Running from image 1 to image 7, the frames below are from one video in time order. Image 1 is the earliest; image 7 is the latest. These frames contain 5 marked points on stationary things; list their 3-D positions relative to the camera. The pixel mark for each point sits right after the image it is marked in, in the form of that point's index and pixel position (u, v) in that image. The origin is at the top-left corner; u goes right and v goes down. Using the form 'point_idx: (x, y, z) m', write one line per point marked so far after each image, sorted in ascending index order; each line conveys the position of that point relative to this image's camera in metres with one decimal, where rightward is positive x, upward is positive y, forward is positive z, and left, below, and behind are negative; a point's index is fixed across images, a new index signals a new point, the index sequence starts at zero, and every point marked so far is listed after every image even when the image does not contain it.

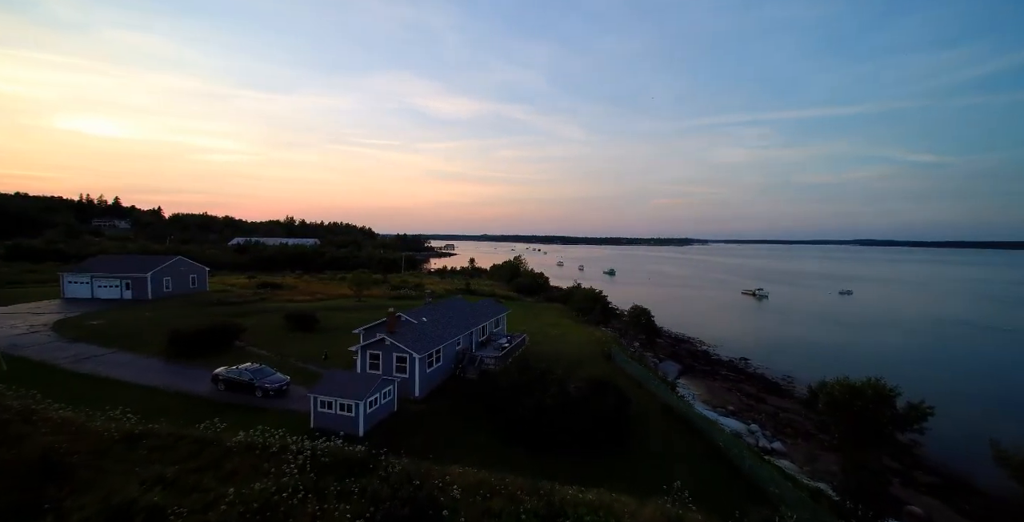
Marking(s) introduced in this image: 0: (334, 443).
0: (-6.9, -7.0, +17.1) m
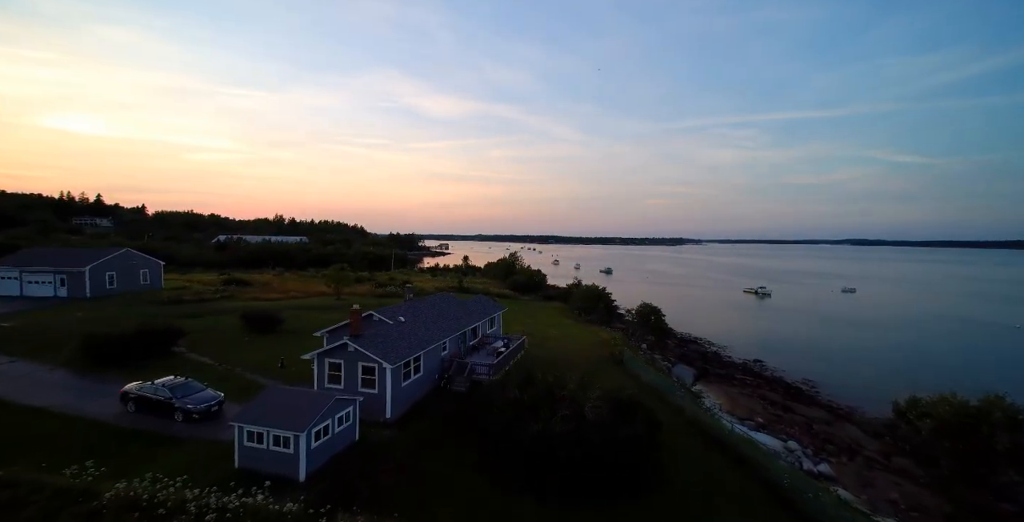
0: (-6.9, -6.3, +12.0) m
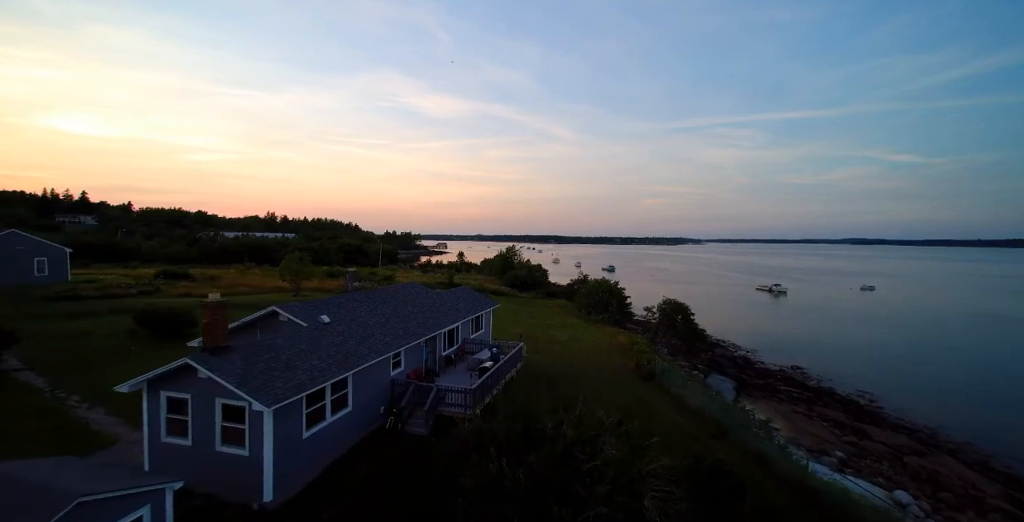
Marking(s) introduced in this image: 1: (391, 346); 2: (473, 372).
0: (-7.2, -5.2, +3.7) m
1: (-3.9, -2.7, +14.3) m
2: (-1.5, -4.4, +17.5) m
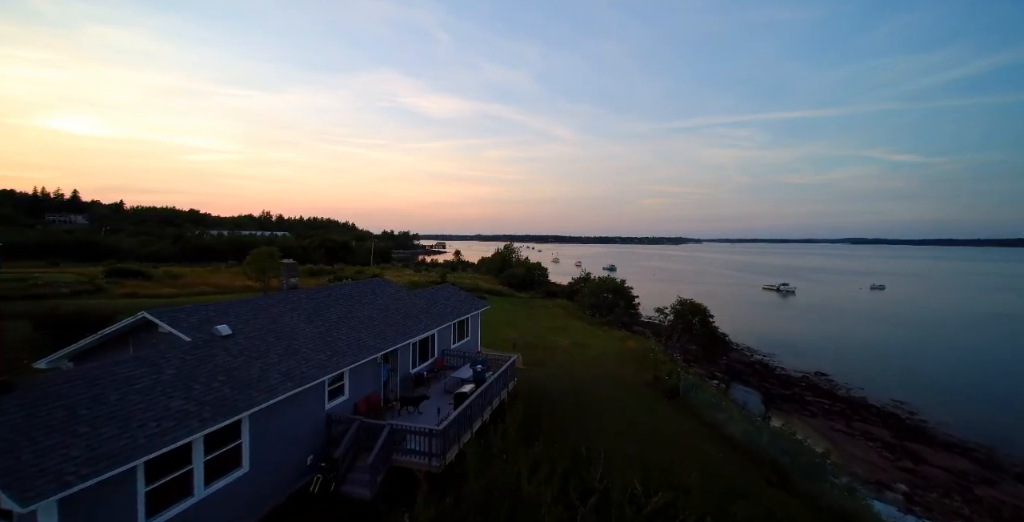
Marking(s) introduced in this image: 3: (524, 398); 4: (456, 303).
0: (-7.5, -4.9, -0.6) m
1: (-4.2, -2.4, +10.1) m
2: (-1.9, -4.1, +13.2) m
3: (+0.4, -5.0, +16.1) m
4: (-2.4, -1.8, +18.7) m
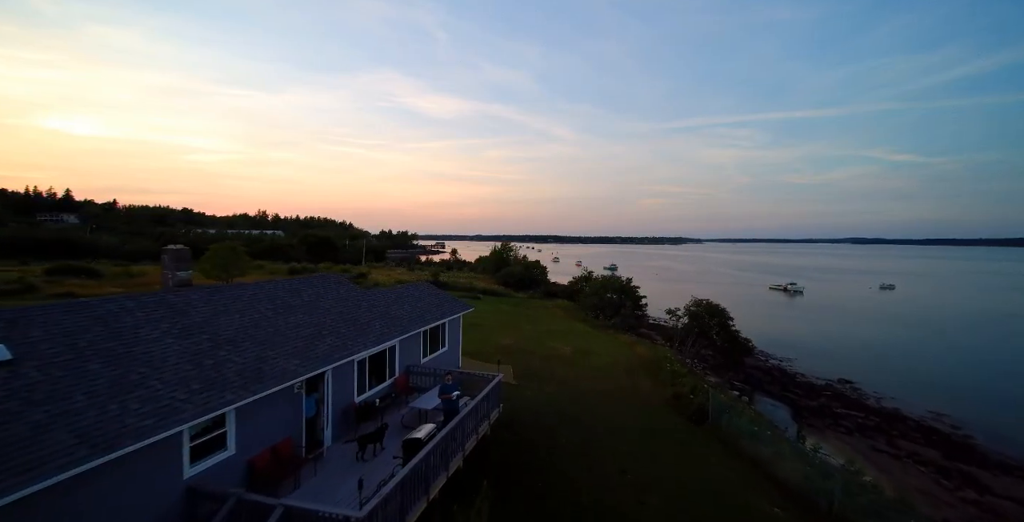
0: (-8.0, -4.6, -4.4) m
1: (-4.7, -2.1, +6.3) m
2: (-2.3, -3.8, +9.4) m
3: (0.0, -4.7, +12.3) m
4: (-2.8, -1.5, +14.9) m
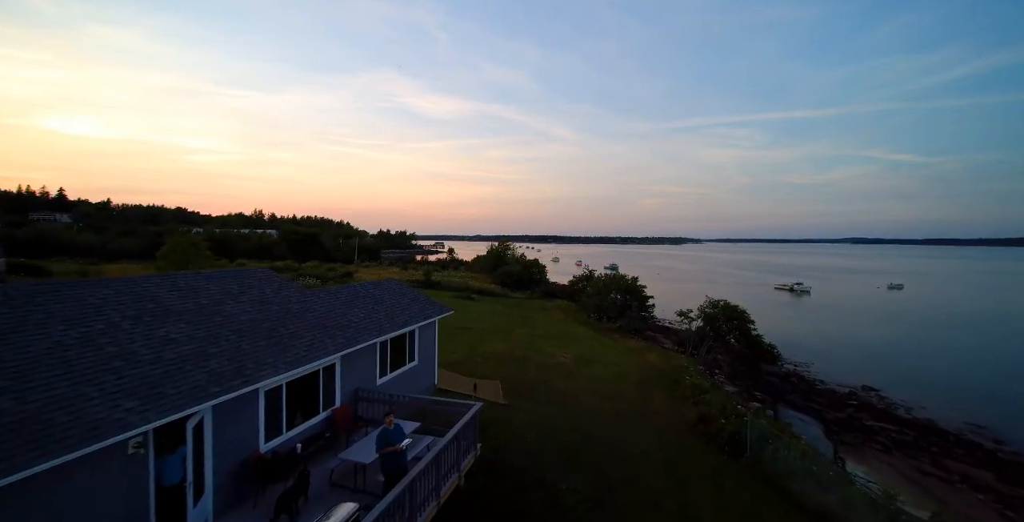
0: (-8.3, -4.4, -7.5) m
1: (-5.0, -1.9, +3.1) m
2: (-2.6, -3.5, +6.3) m
3: (-0.3, -4.4, +9.2) m
4: (-3.1, -1.2, +11.7) m
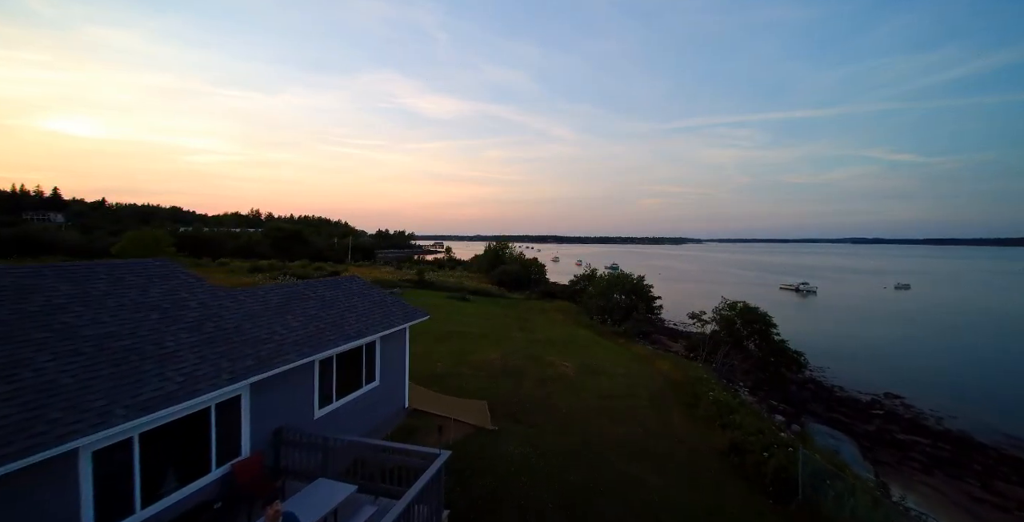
0: (-8.6, -4.2, -10.1) m
1: (-5.3, -1.7, +0.5) m
2: (-2.9, -3.4, +3.7) m
3: (-0.6, -4.3, +6.6) m
4: (-3.4, -1.1, +9.1) m
